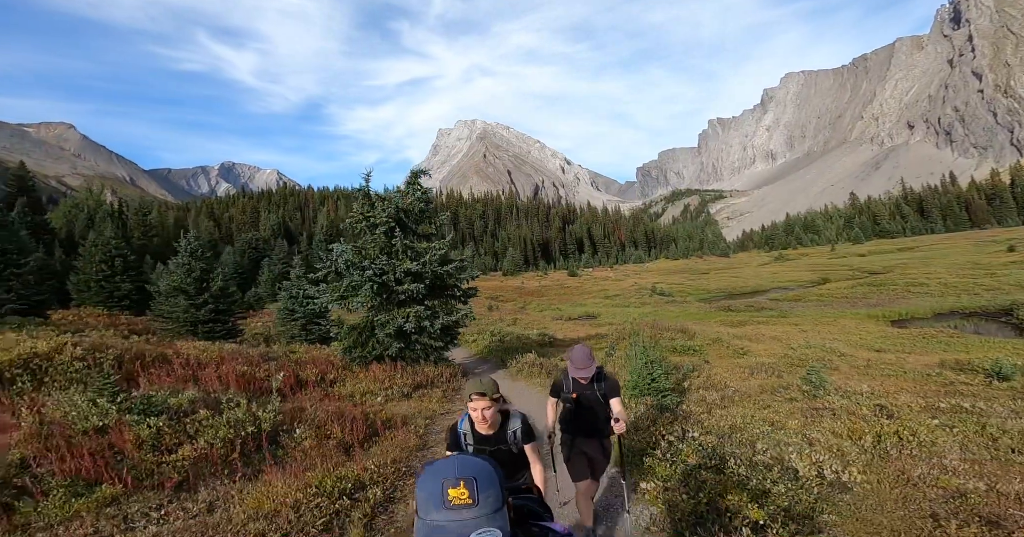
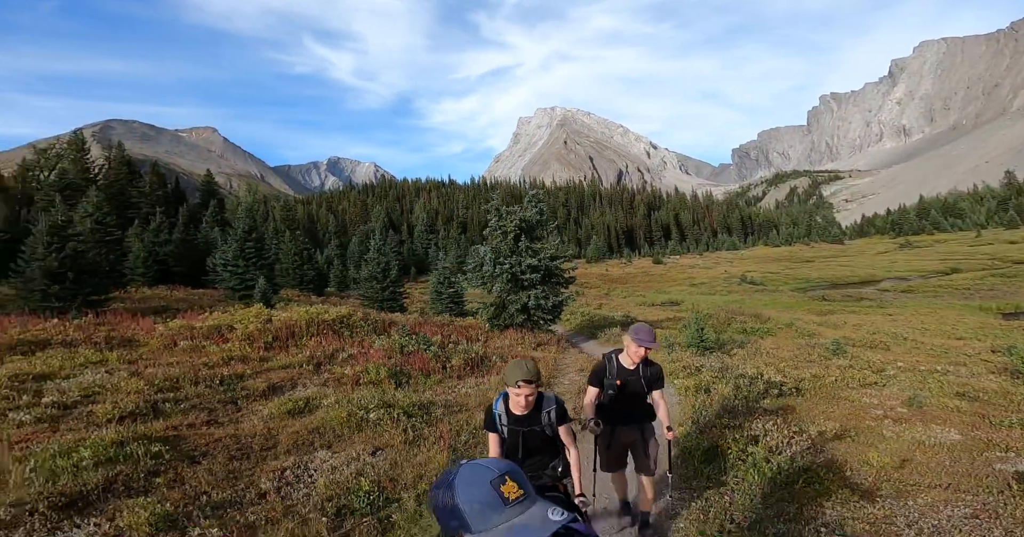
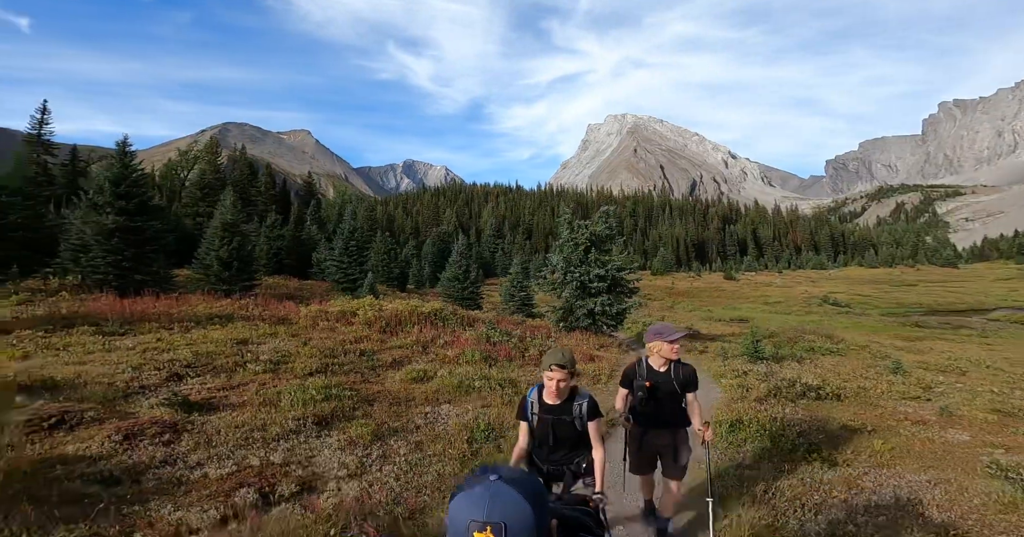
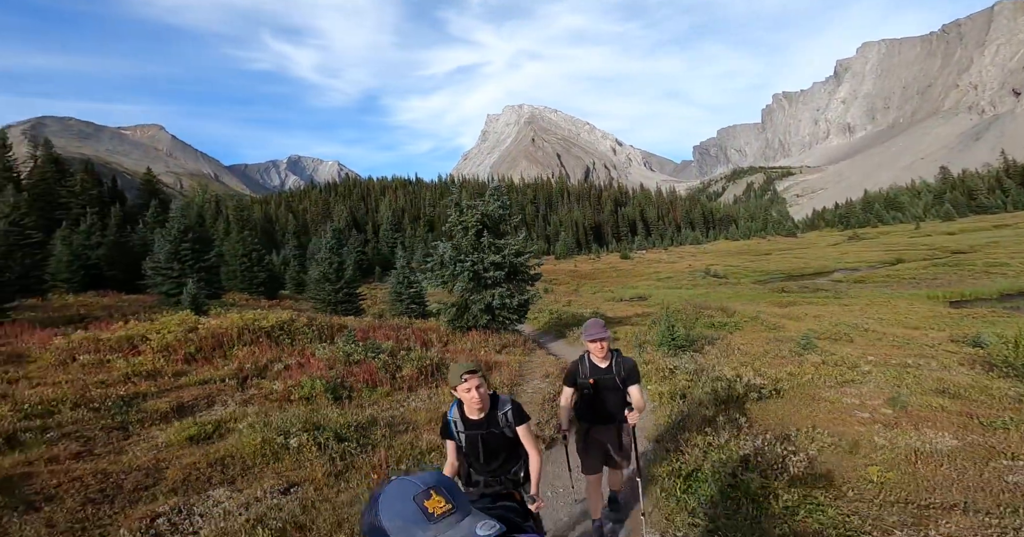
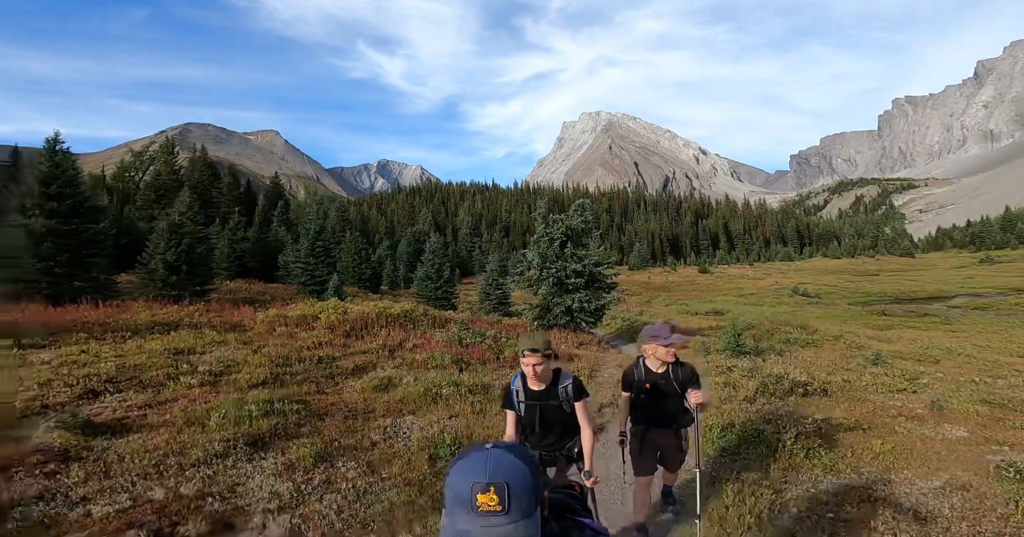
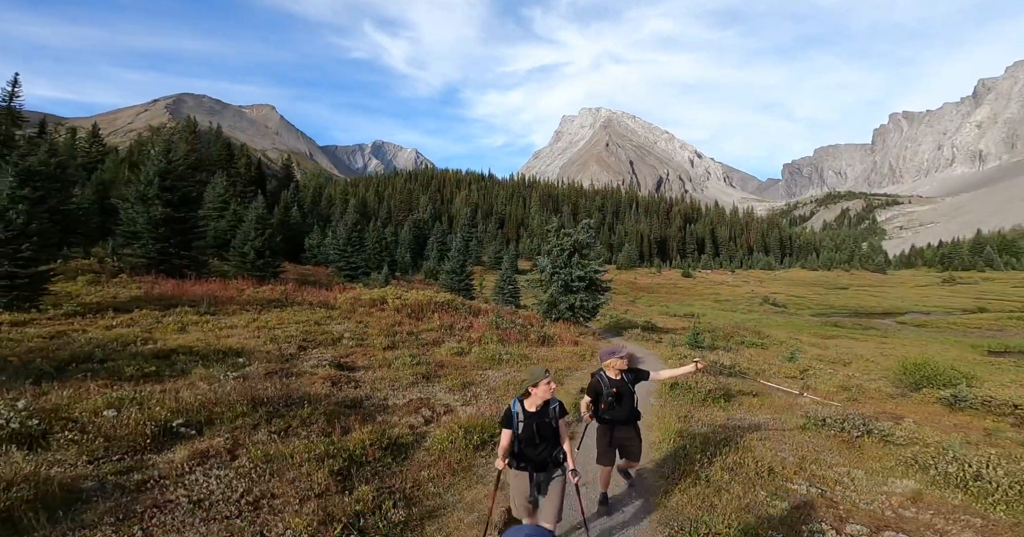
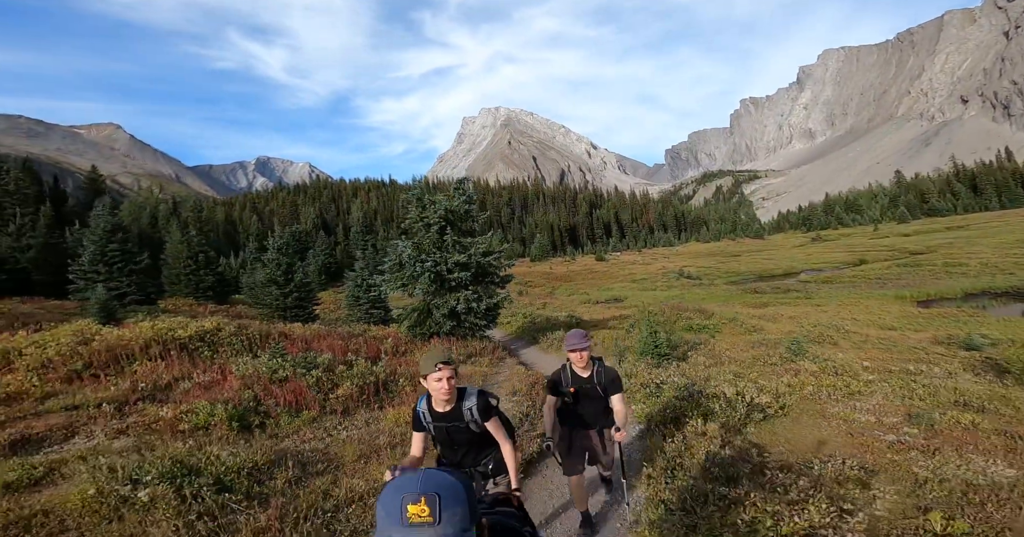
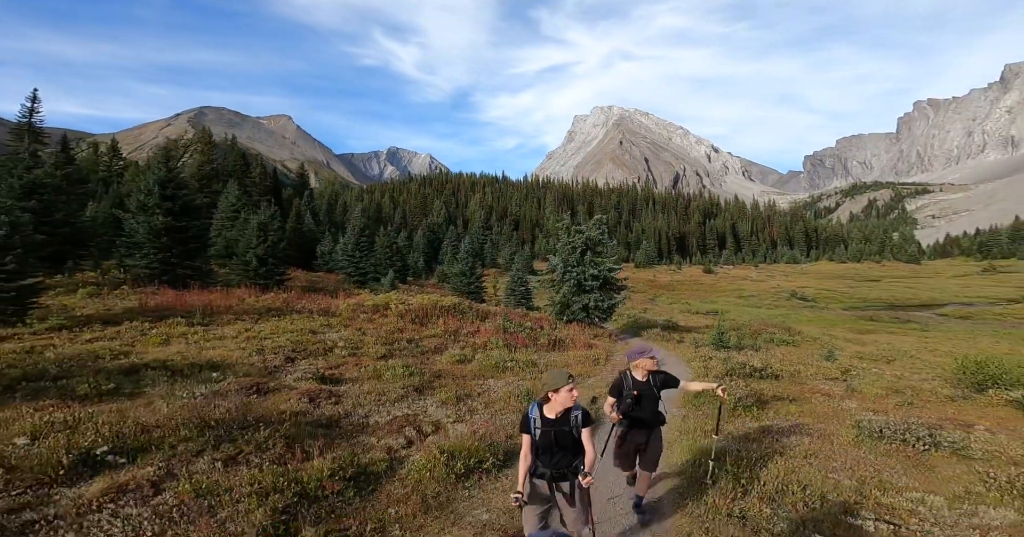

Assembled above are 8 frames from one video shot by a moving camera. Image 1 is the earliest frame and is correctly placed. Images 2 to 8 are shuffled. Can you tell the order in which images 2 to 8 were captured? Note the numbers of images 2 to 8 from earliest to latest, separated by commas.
7, 4, 2, 5, 3, 8, 6
